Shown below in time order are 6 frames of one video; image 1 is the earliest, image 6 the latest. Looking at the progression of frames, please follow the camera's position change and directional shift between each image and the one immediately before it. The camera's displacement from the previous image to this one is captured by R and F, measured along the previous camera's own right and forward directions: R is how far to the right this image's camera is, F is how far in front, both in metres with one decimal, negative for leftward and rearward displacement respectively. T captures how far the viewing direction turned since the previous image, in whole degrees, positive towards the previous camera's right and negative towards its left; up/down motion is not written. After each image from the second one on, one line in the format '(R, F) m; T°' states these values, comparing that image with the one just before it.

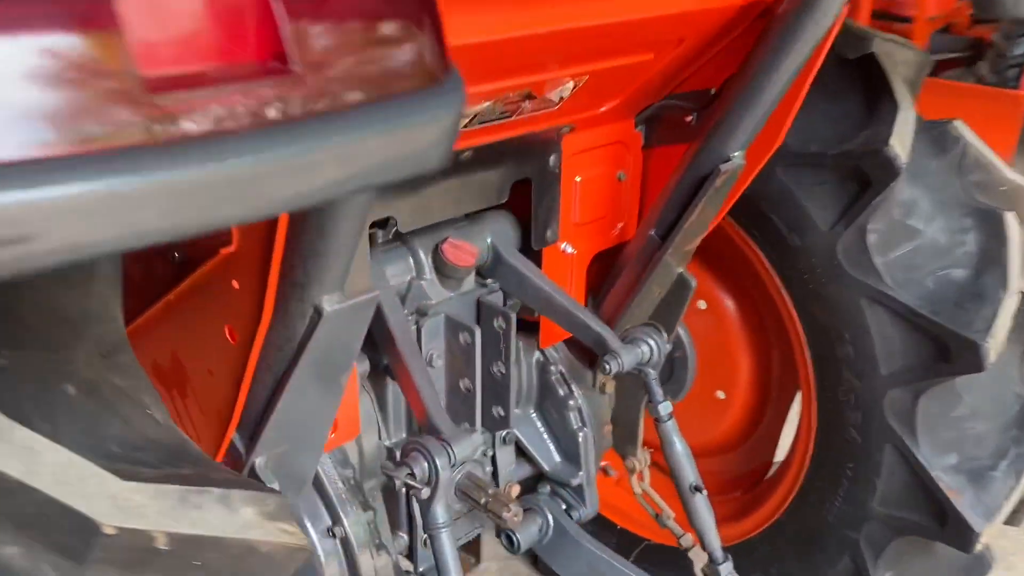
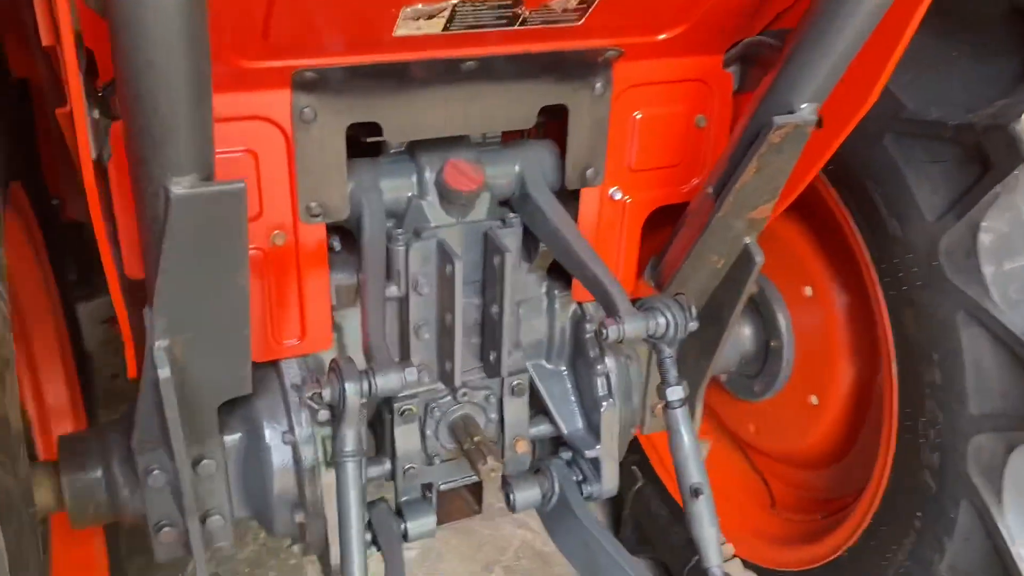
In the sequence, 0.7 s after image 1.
(+0.3, +0.1) m; -17°
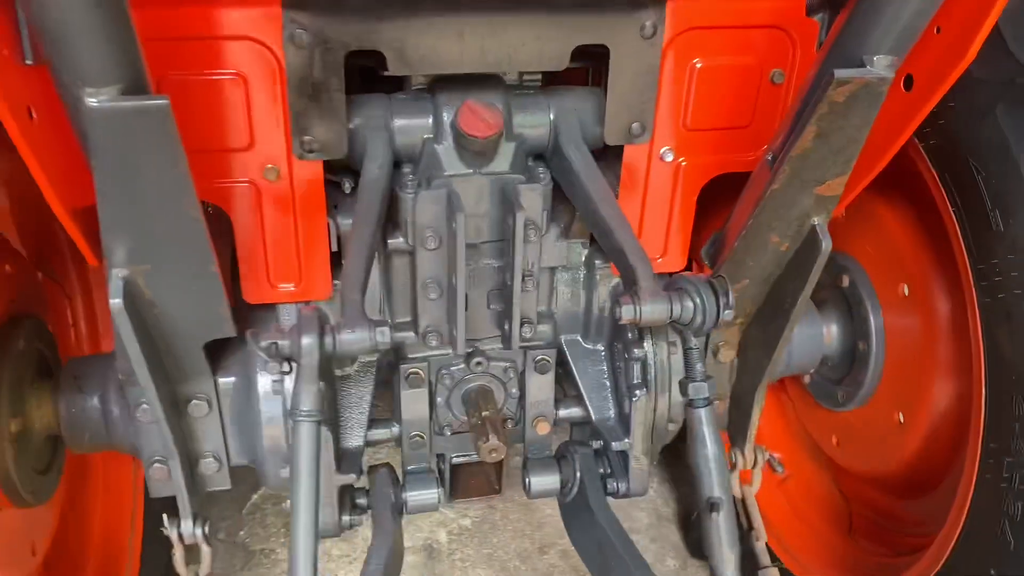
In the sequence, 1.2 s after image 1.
(+0.1, +0.1) m; -10°
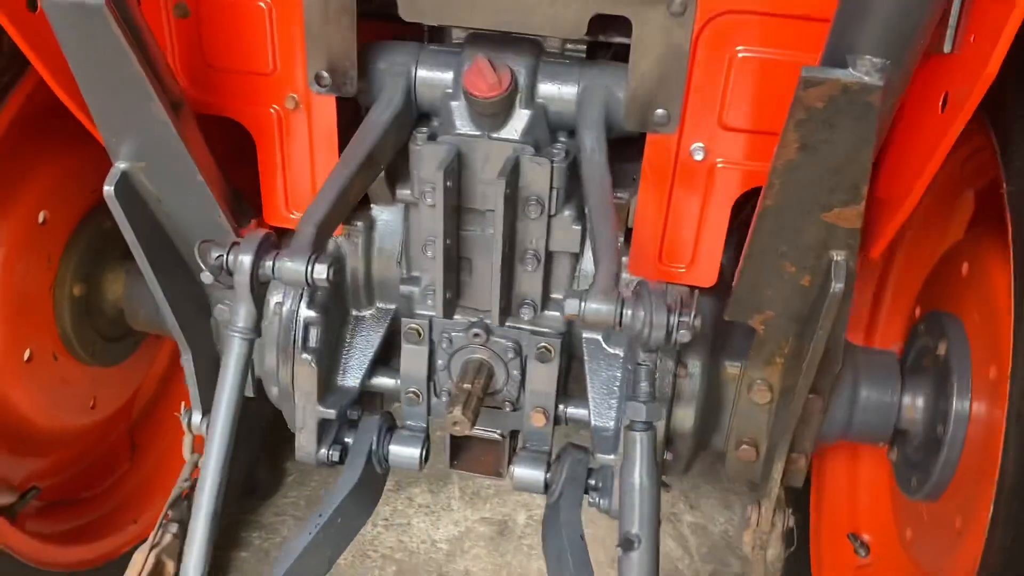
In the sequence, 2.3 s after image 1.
(+0.3, +0.1) m; -19°
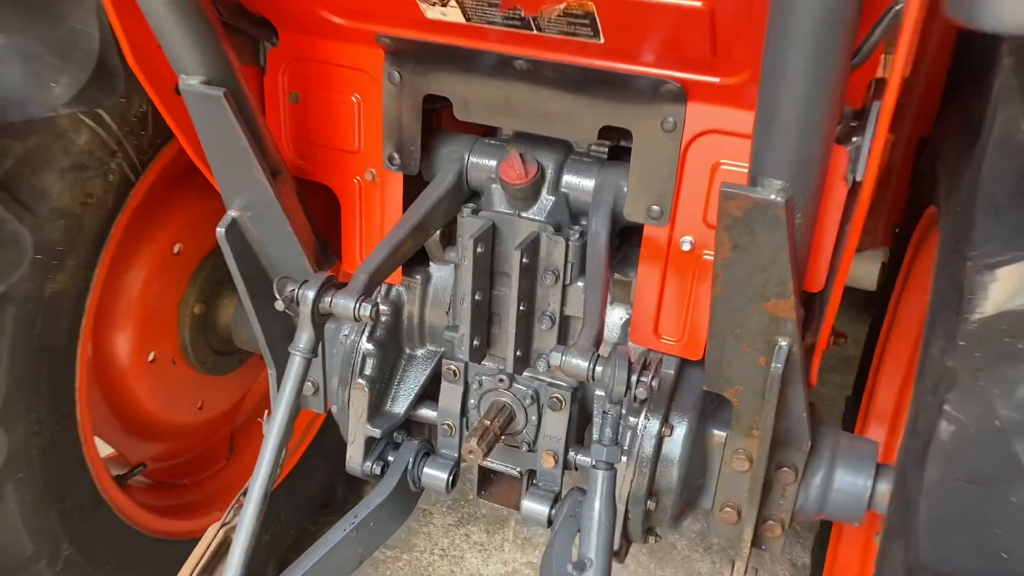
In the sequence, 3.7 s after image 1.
(+0.1, -0.1) m; -9°
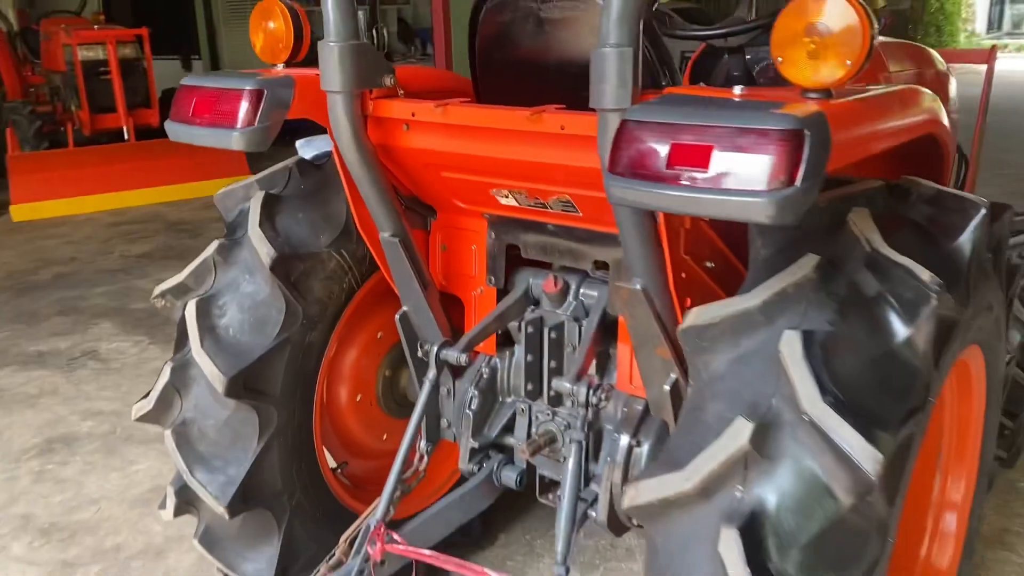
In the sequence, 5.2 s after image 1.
(+0.4, -0.6) m; -16°
